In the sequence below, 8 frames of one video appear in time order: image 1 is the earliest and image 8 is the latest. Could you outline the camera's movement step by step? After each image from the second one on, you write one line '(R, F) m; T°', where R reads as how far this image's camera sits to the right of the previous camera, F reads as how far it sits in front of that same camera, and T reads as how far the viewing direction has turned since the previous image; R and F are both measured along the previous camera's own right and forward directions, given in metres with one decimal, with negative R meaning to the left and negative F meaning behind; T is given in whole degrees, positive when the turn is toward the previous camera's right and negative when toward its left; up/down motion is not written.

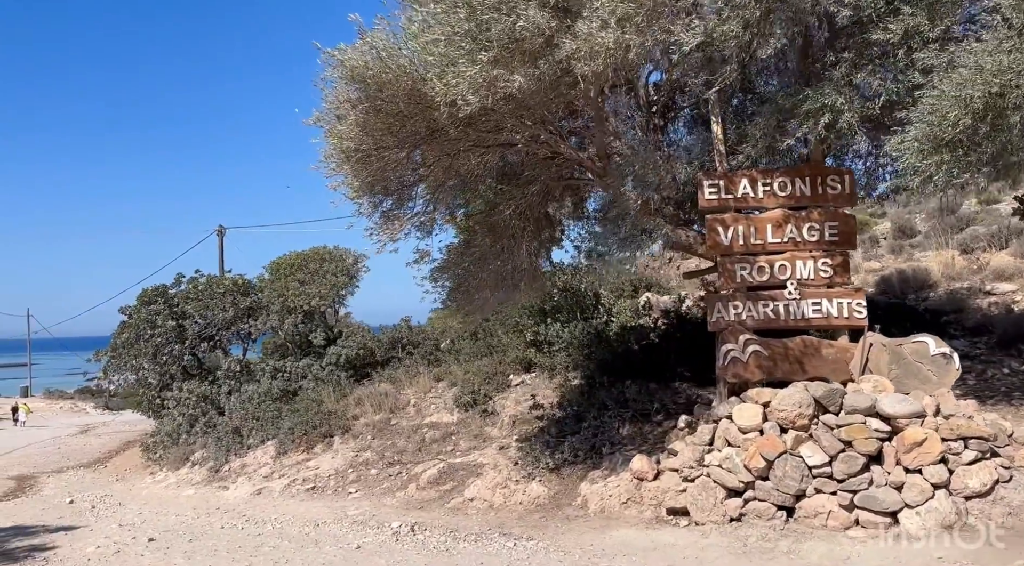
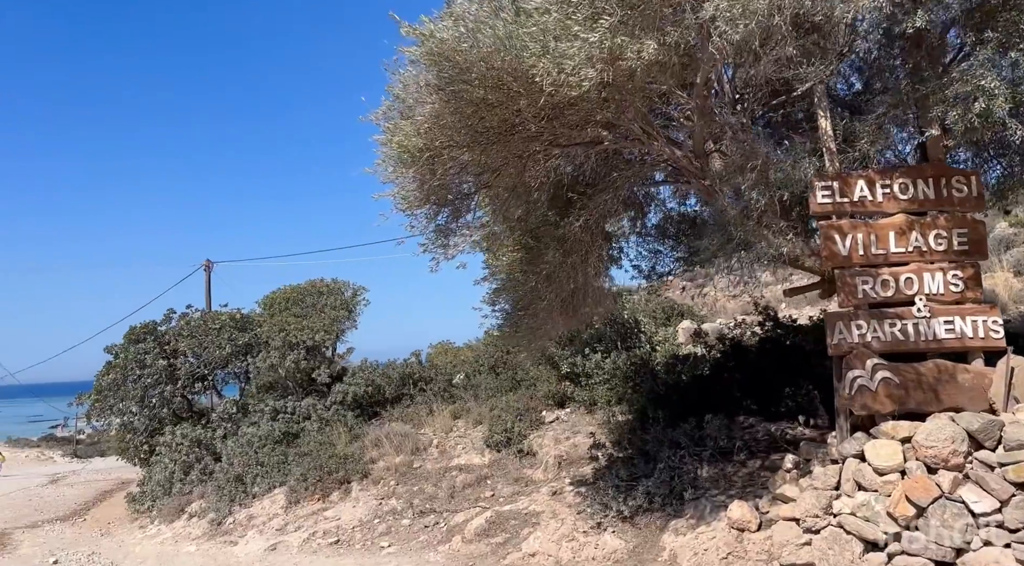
(-0.8, +1.0) m; +2°
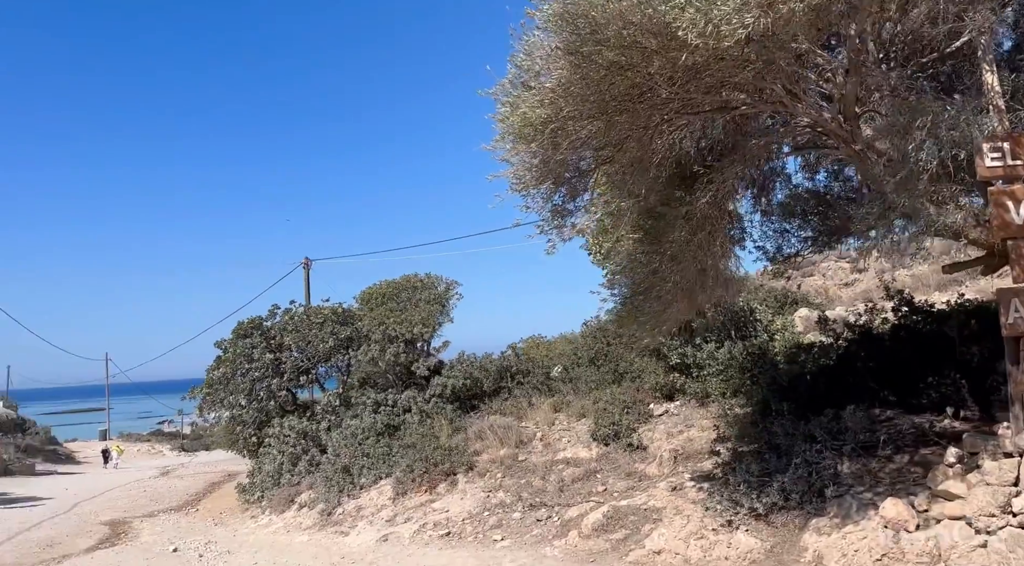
(-0.3, +0.3) m; -6°
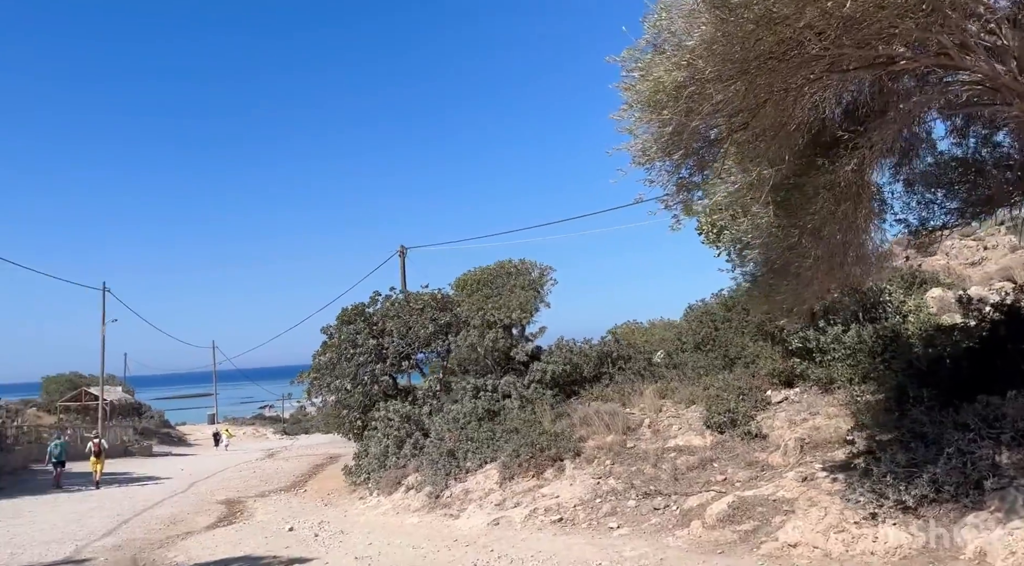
(-0.3, +0.2) m; -6°
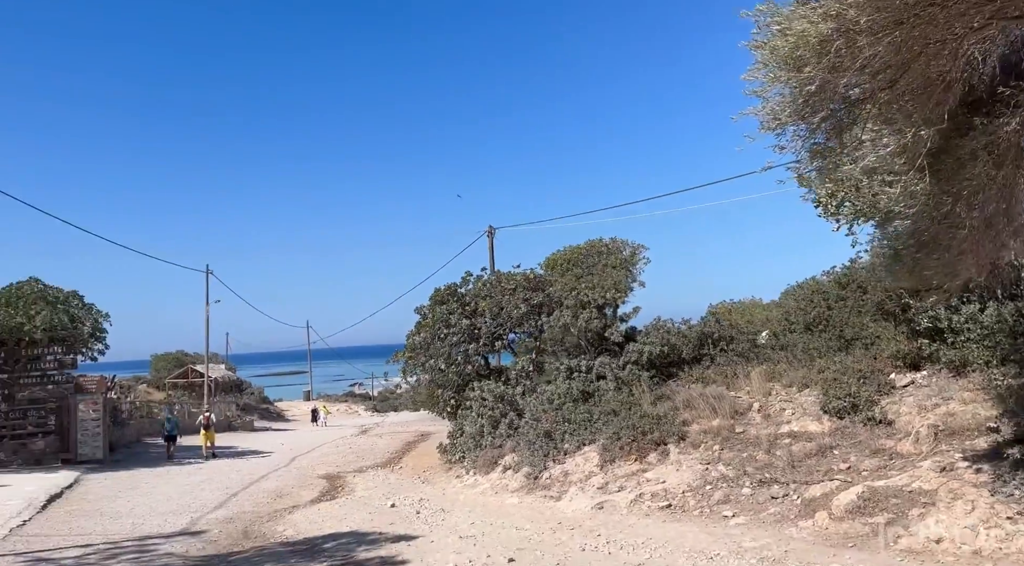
(-0.3, +0.3) m; -6°
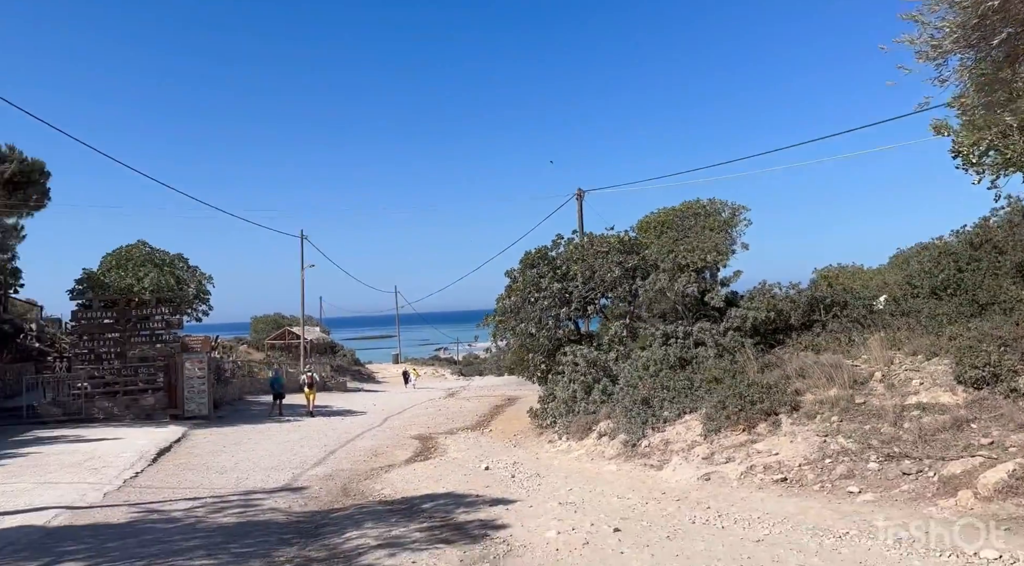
(-0.2, +0.4) m; -6°
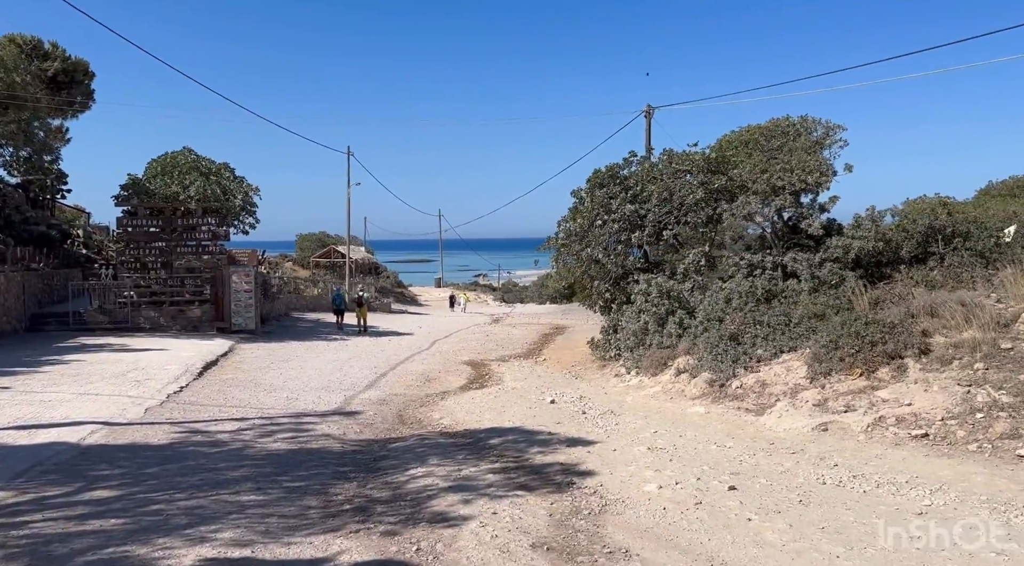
(-0.6, +1.3) m; -3°
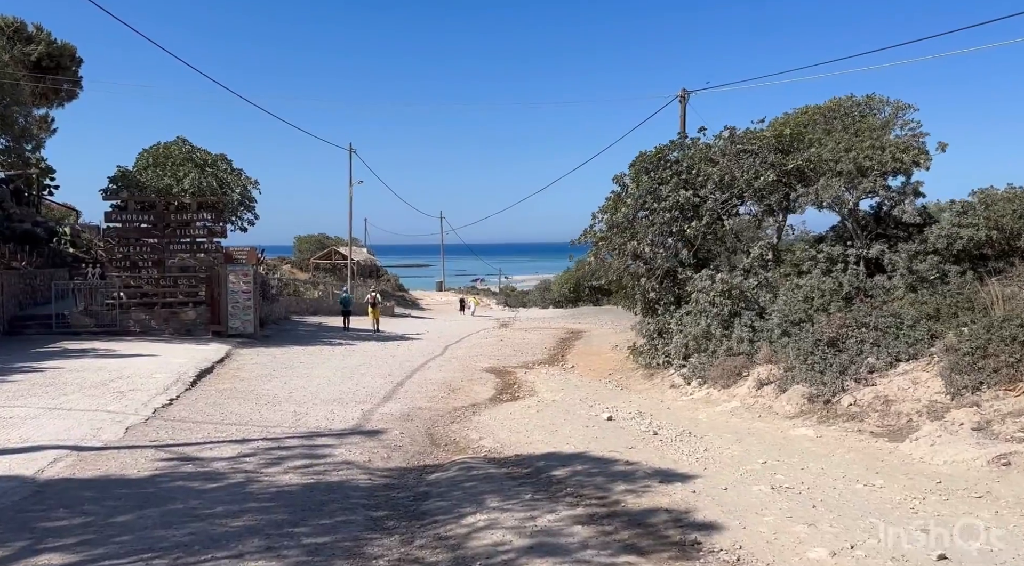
(-0.7, +2.0) m; 0°
